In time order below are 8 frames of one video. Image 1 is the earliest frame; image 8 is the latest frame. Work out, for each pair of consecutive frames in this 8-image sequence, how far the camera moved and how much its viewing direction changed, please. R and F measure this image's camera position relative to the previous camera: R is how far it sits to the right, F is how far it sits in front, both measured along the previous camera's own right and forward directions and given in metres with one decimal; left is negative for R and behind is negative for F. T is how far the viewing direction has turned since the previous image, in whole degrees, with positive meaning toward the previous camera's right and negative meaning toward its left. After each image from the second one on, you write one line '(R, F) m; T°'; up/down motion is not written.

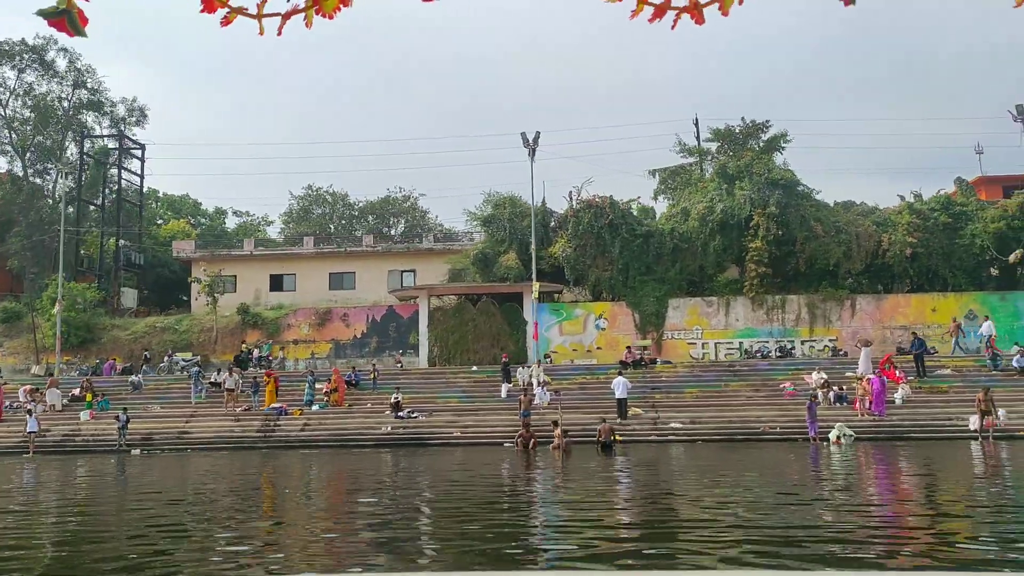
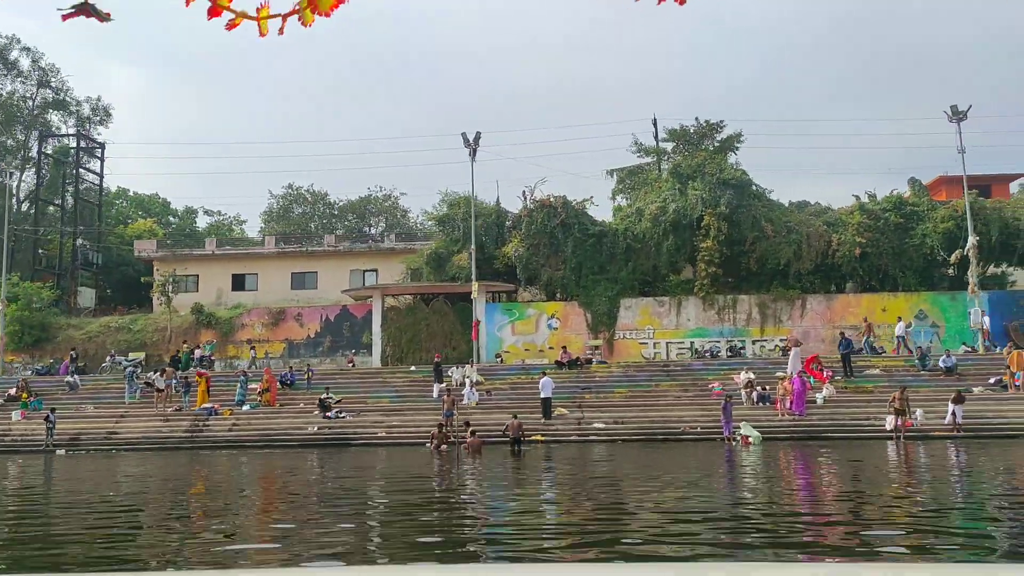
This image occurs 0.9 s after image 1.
(+1.8, 0.0) m; 0°
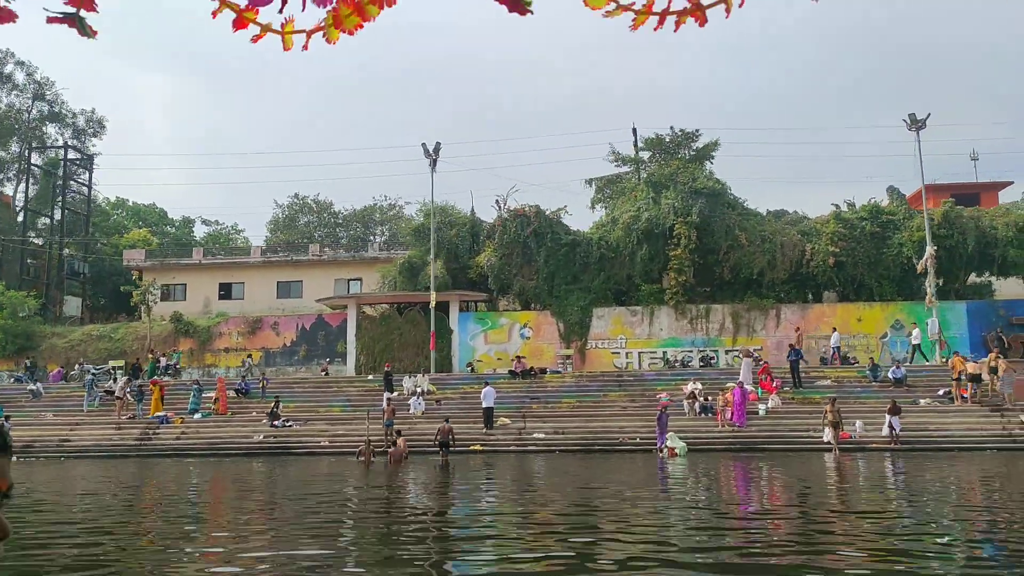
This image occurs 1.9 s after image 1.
(+2.0, 0.0) m; -2°
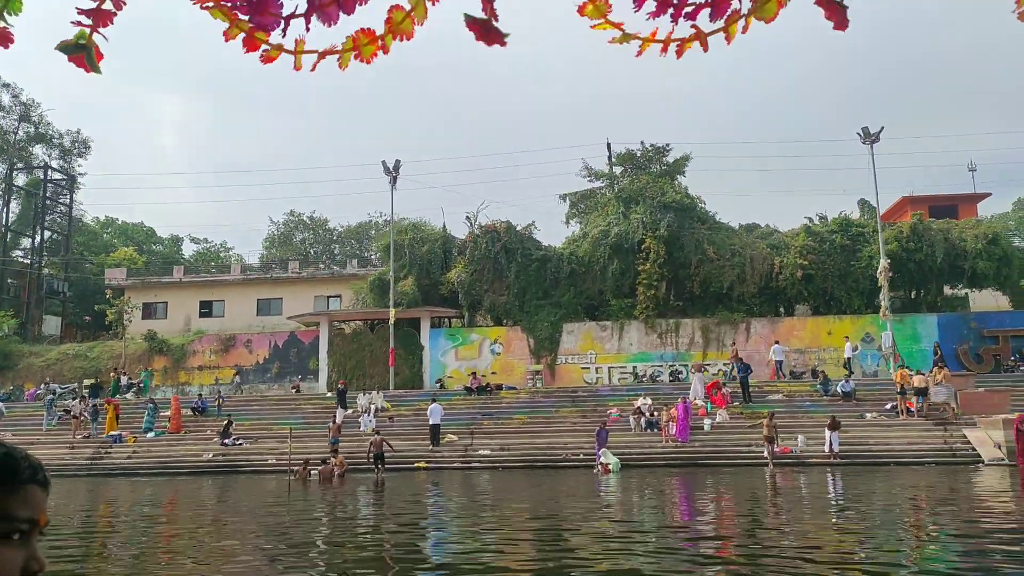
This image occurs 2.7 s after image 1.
(+1.6, 0.0) m; -1°
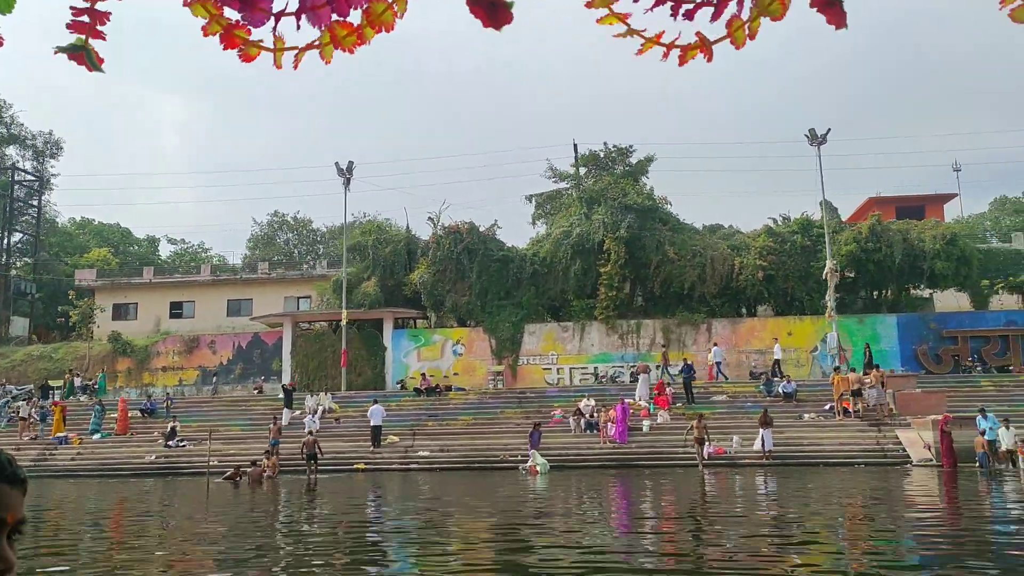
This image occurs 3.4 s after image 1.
(+1.4, 0.0) m; 0°
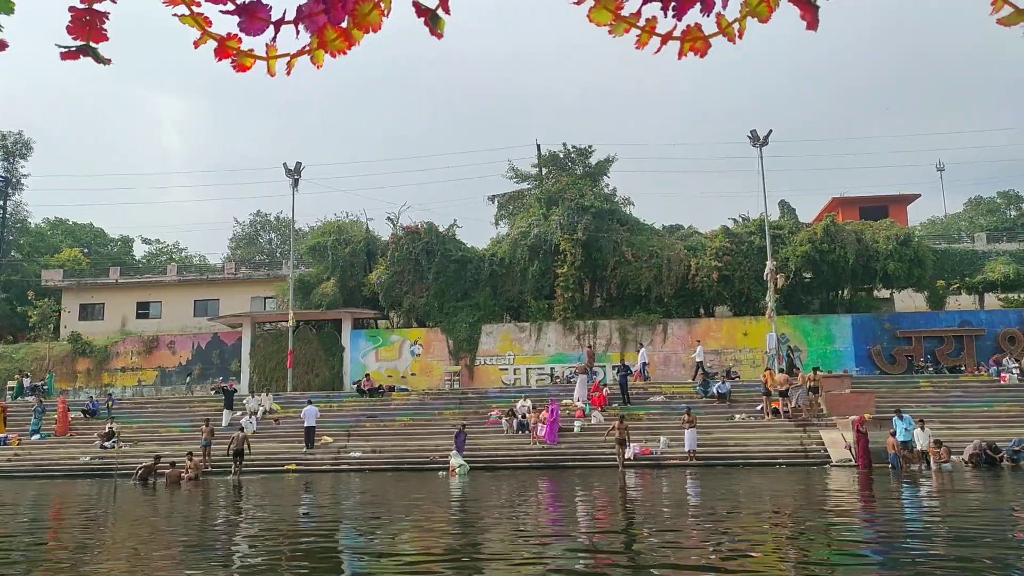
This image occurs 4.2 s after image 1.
(+1.6, 0.0) m; 0°
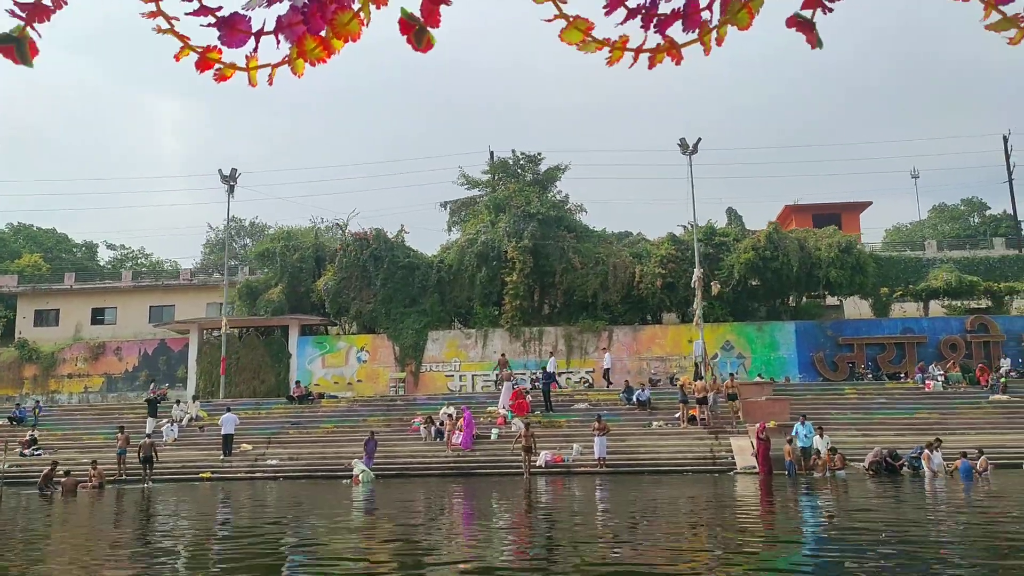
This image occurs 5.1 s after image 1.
(+1.8, 0.0) m; +1°
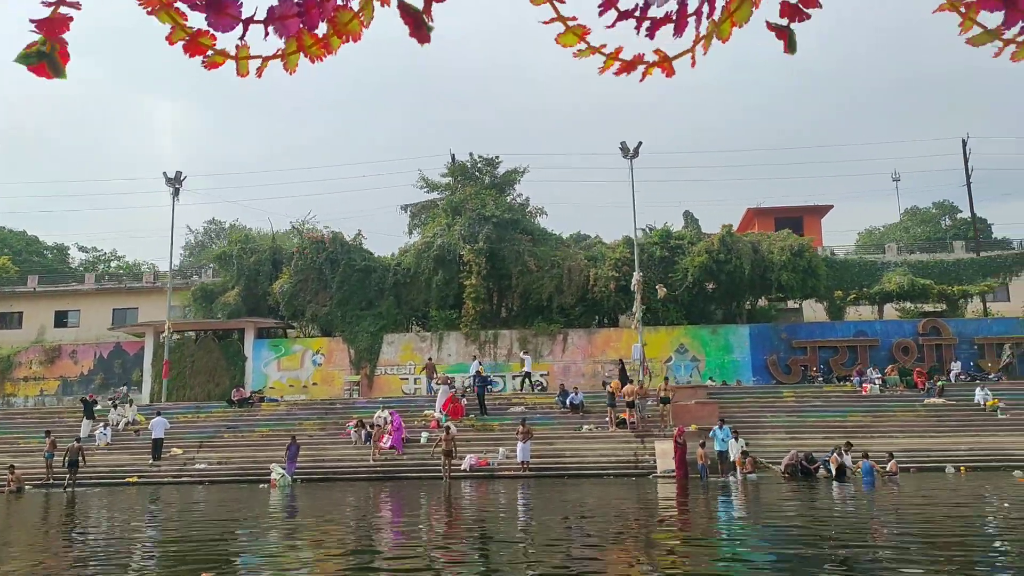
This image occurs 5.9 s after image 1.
(+1.6, 0.0) m; 0°
